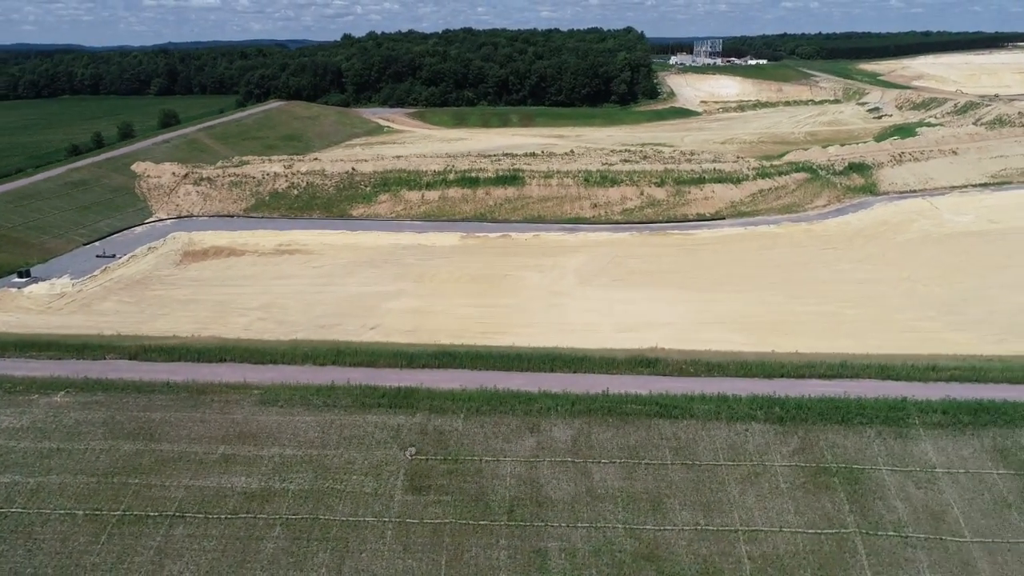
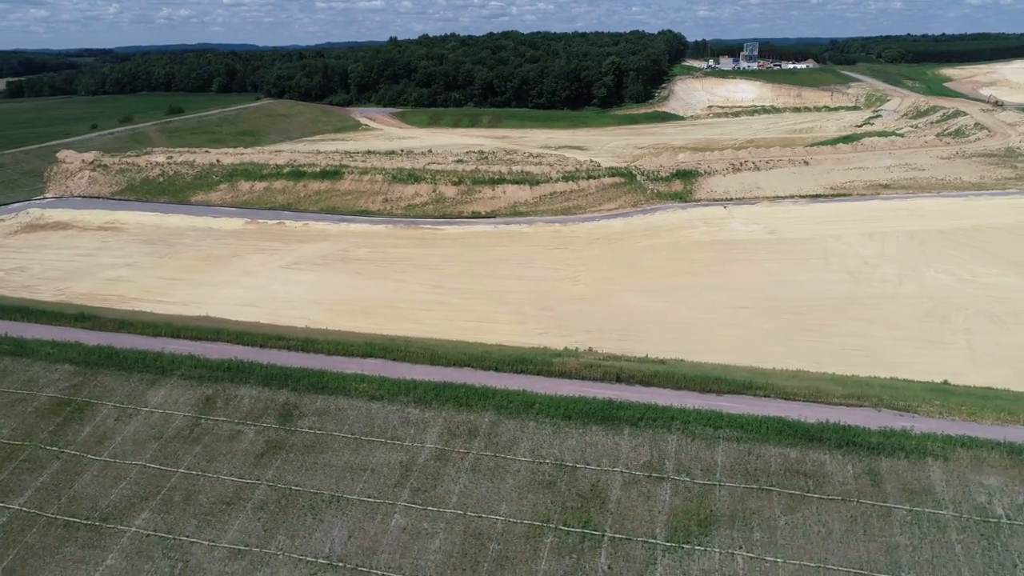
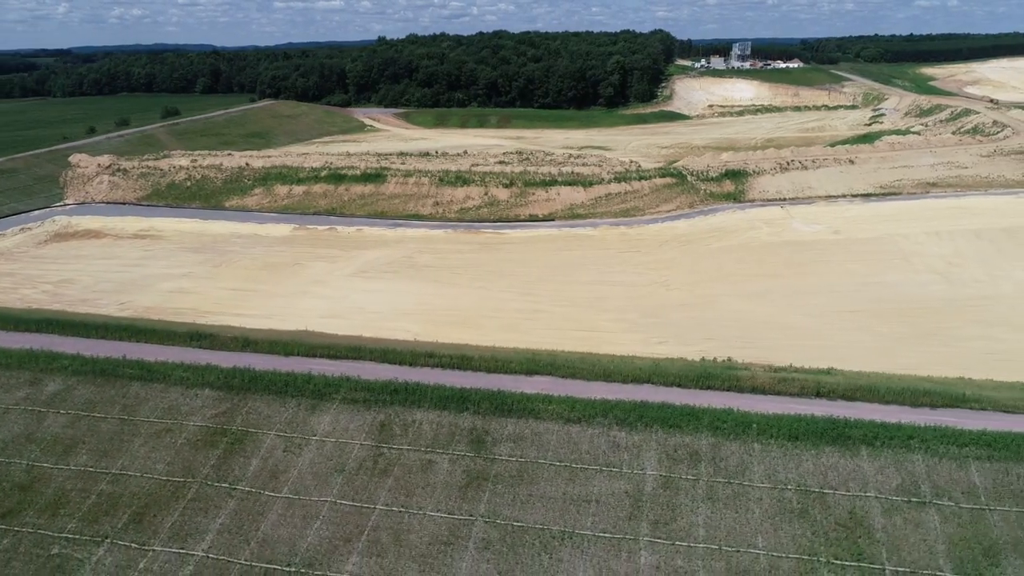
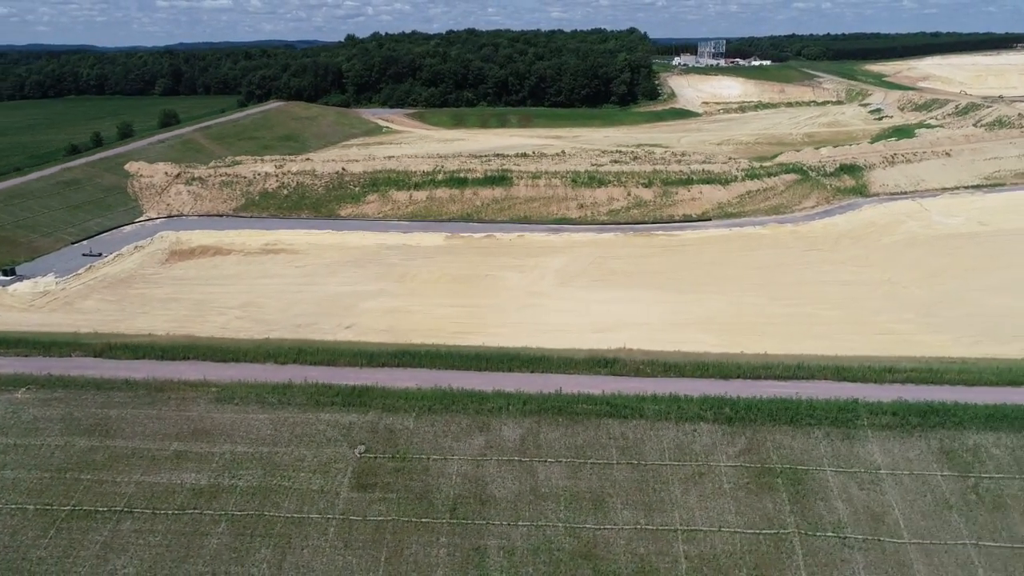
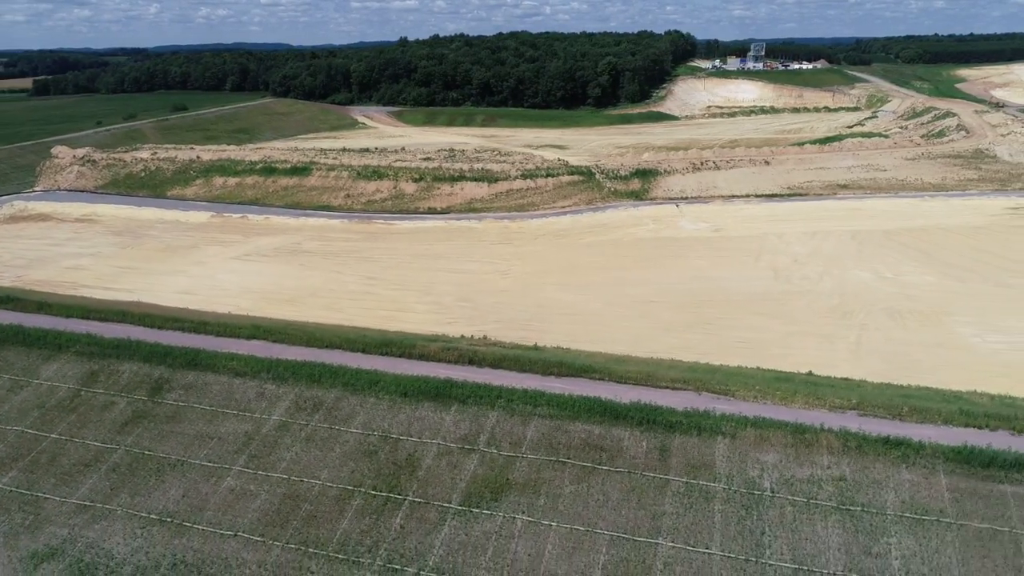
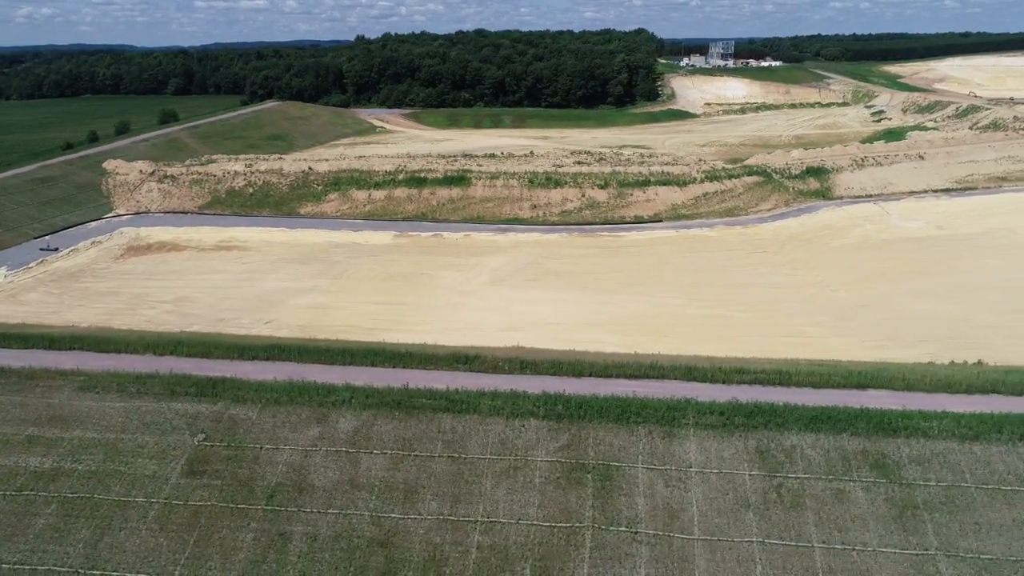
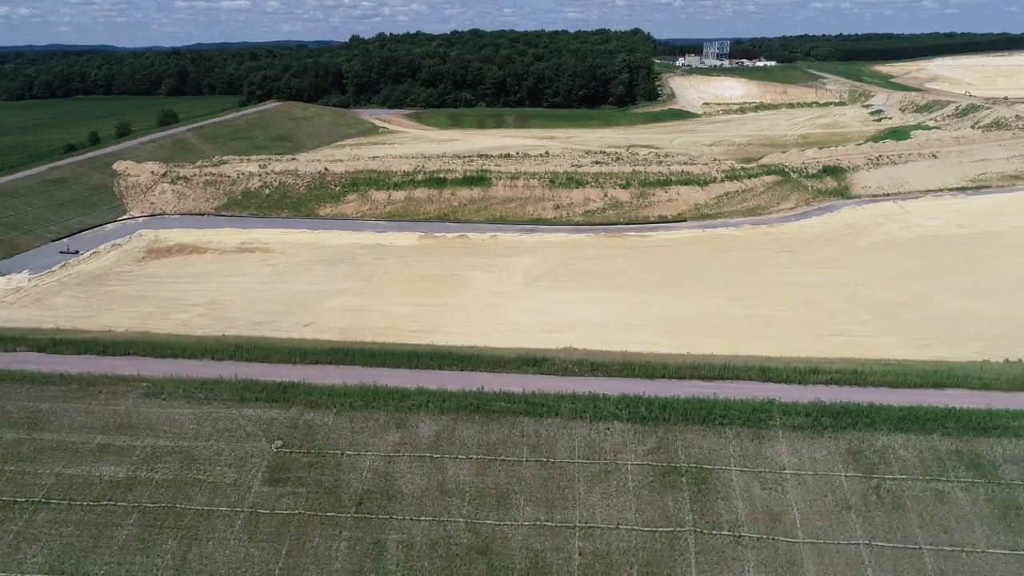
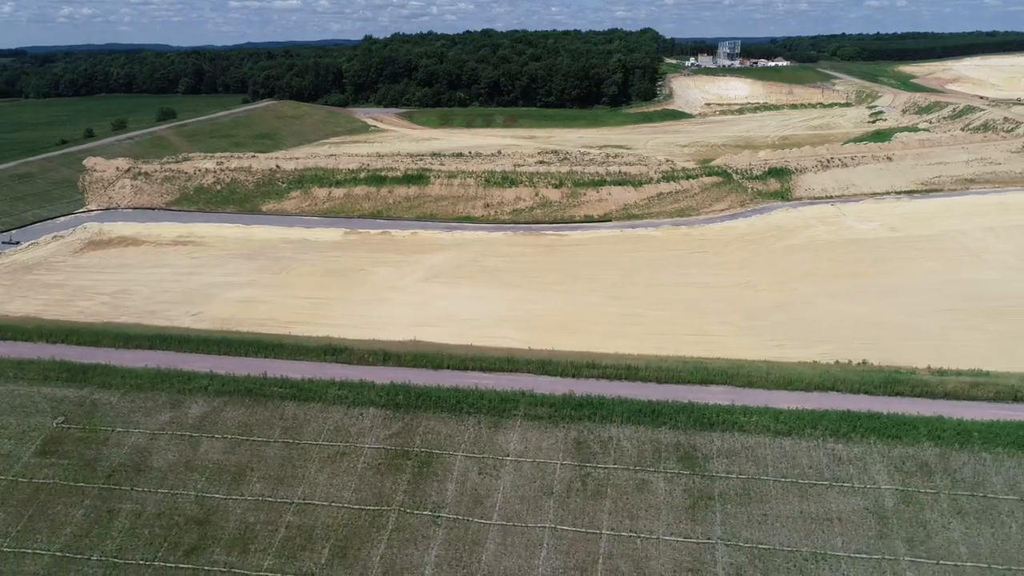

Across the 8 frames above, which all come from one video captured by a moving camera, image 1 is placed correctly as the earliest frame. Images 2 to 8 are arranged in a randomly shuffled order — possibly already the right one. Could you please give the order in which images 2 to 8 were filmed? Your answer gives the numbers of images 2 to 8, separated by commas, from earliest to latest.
4, 7, 6, 8, 3, 2, 5
